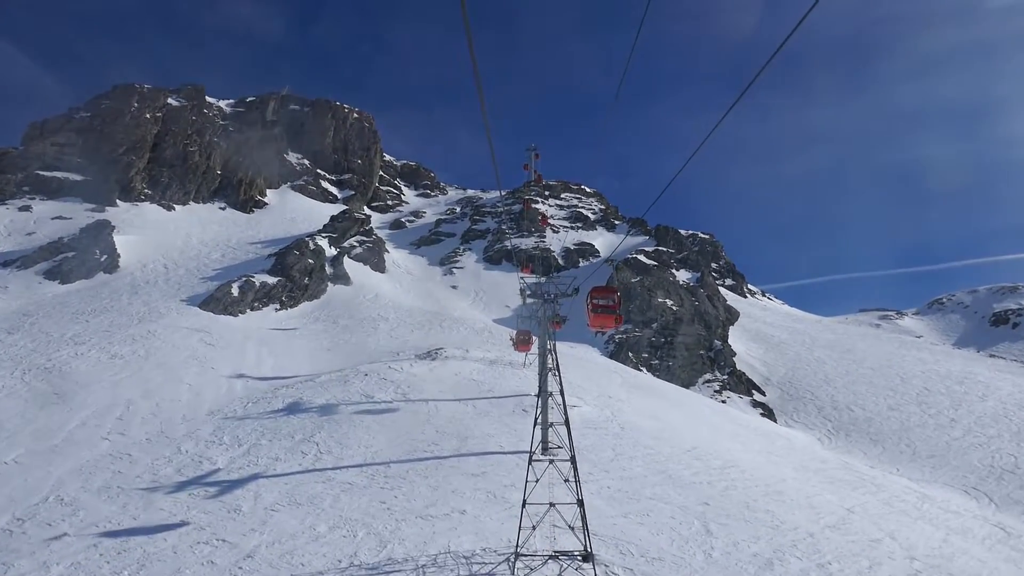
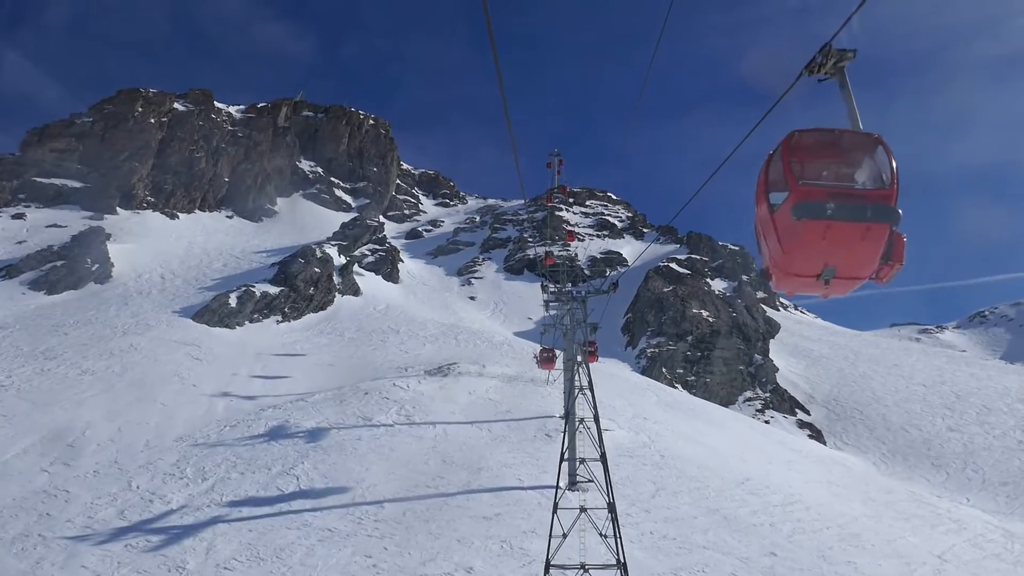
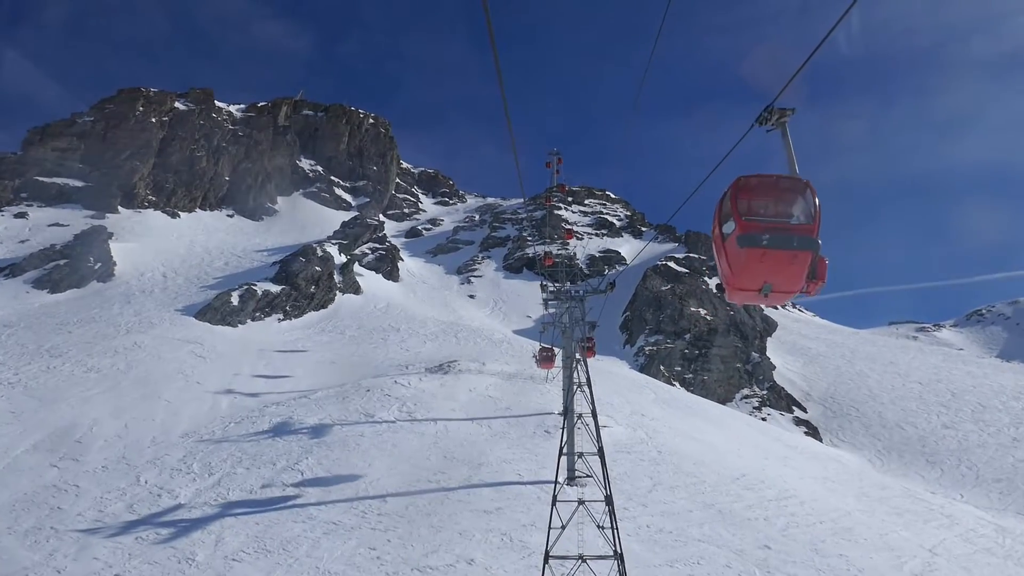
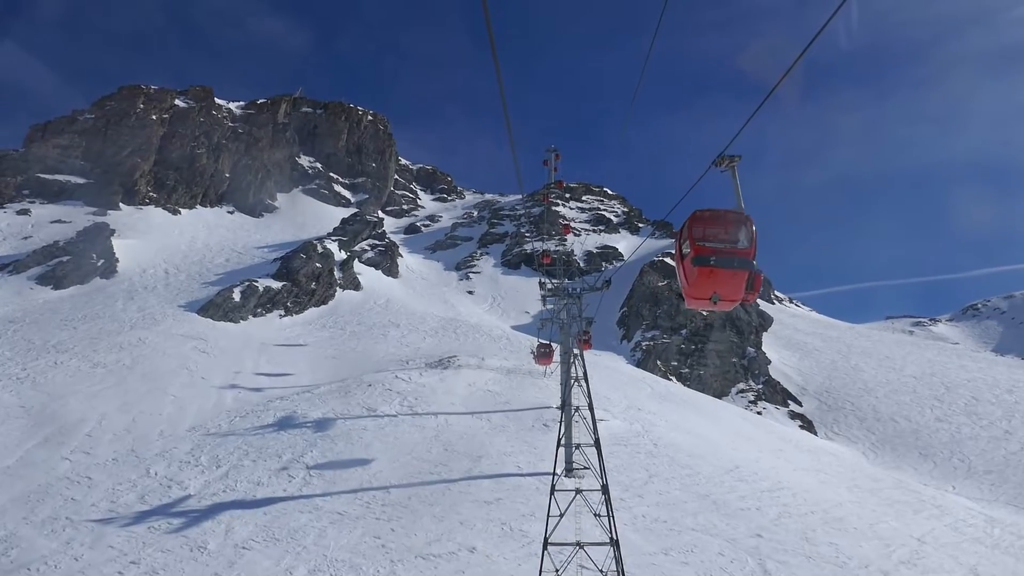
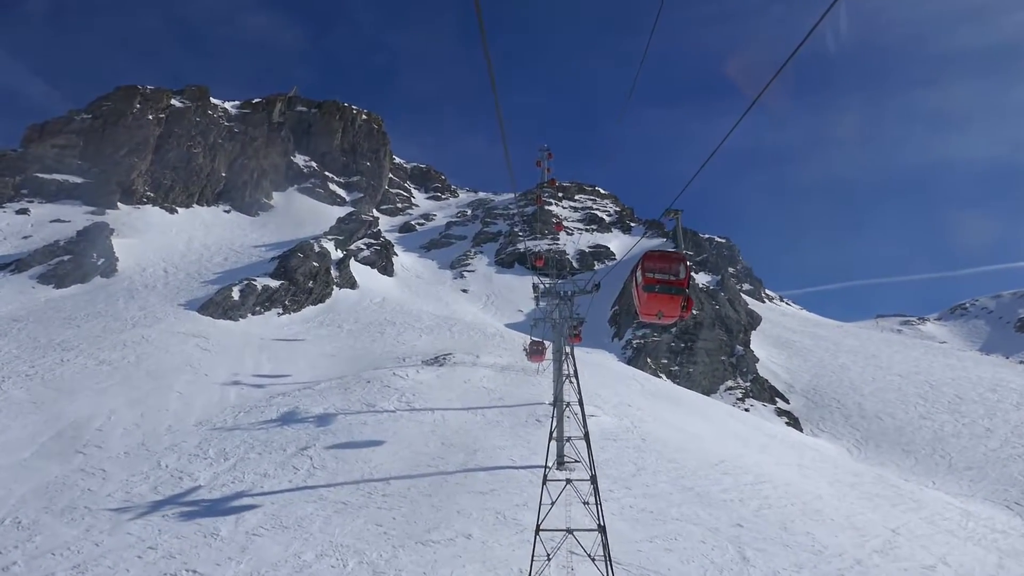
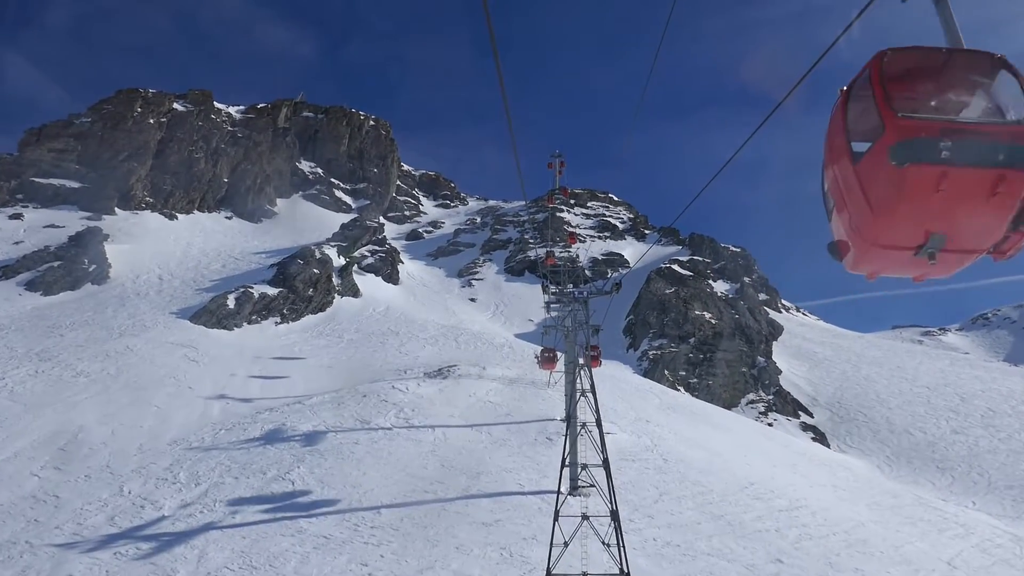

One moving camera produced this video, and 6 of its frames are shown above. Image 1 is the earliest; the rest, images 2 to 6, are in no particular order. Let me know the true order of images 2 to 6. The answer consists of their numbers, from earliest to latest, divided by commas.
5, 4, 3, 2, 6
